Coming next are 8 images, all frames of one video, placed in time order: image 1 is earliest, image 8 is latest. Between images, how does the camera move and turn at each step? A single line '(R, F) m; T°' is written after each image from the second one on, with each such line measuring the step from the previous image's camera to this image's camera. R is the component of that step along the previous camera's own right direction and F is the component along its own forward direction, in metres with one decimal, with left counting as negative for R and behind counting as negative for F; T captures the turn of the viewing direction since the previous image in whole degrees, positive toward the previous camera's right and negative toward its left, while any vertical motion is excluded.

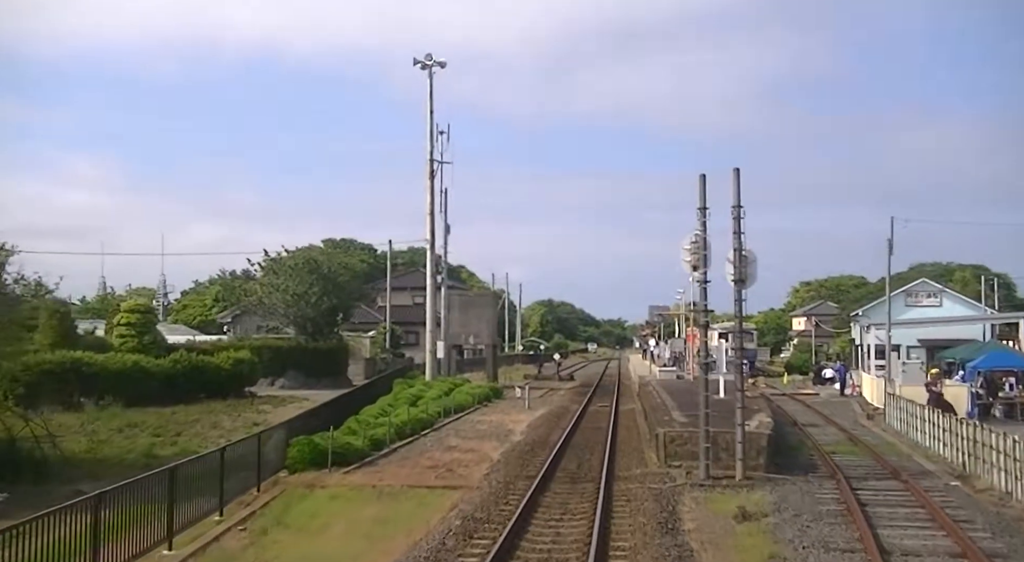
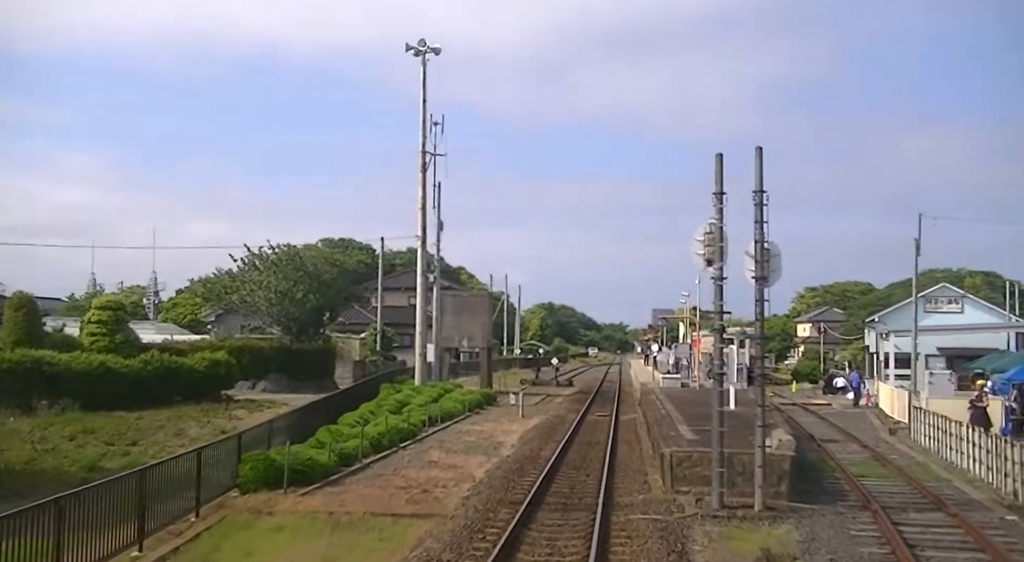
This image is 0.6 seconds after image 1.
(+0.2, +2.4) m; 0°
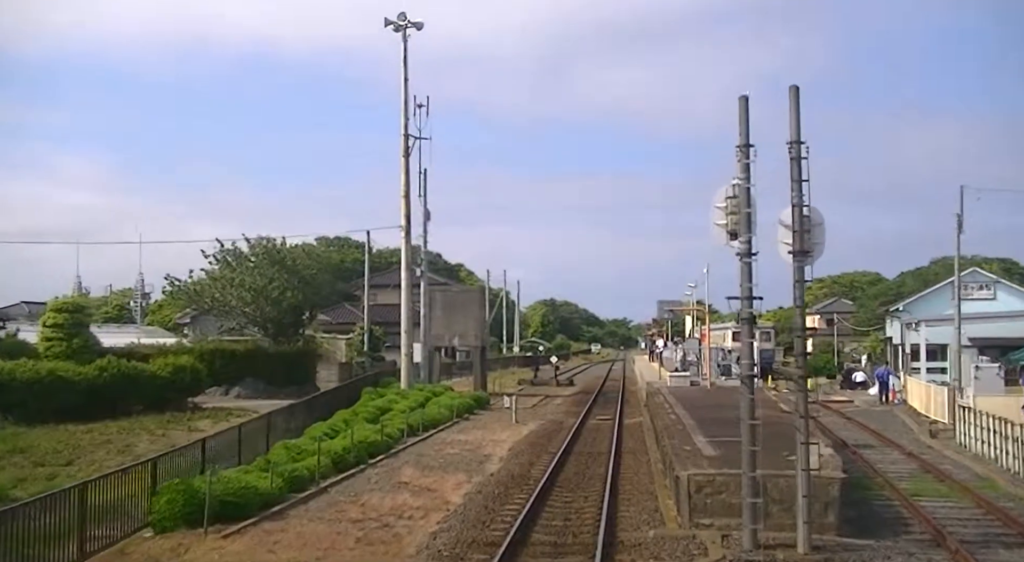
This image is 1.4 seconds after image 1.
(+0.3, +3.2) m; 0°
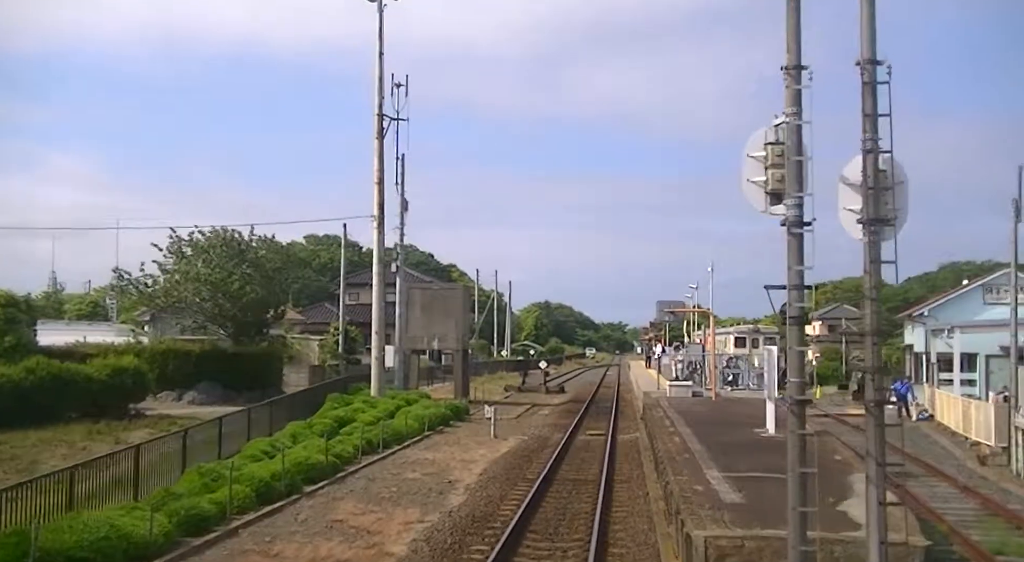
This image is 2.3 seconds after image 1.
(+0.4, +3.6) m; 0°
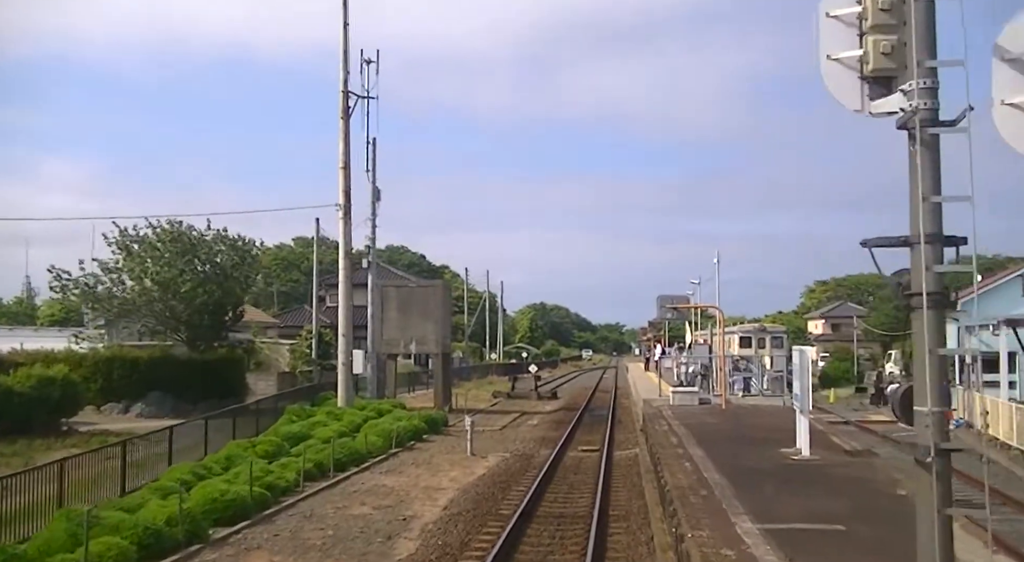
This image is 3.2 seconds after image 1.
(+0.4, +3.6) m; 0°
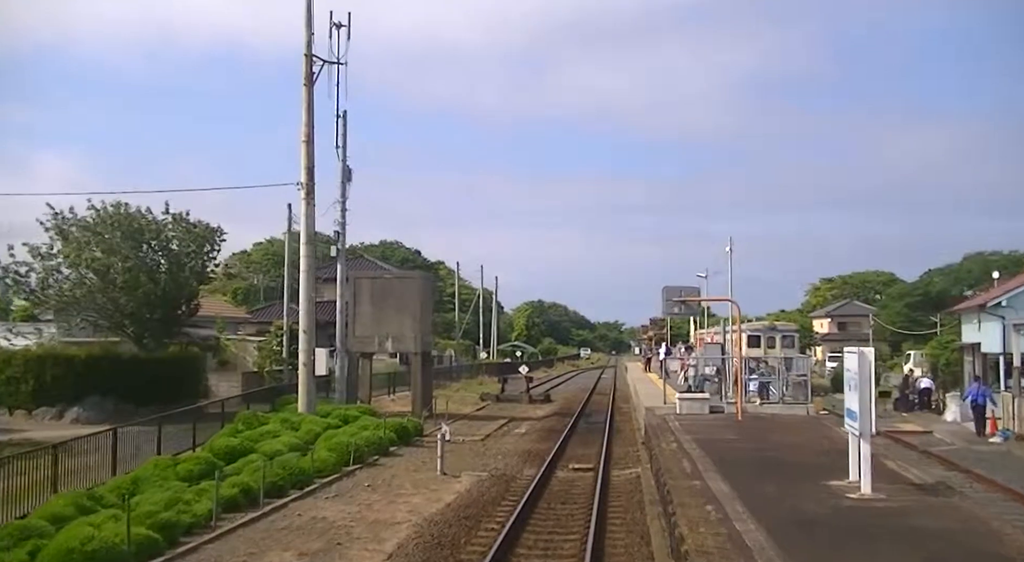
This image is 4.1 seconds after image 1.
(+0.4, +3.6) m; 0°
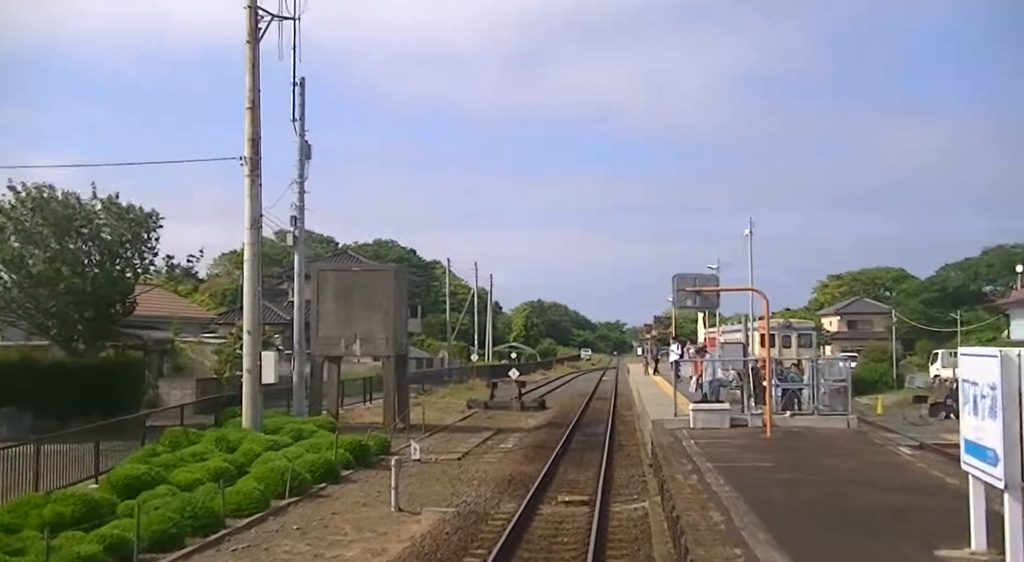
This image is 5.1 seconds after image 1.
(+0.4, +4.0) m; 0°
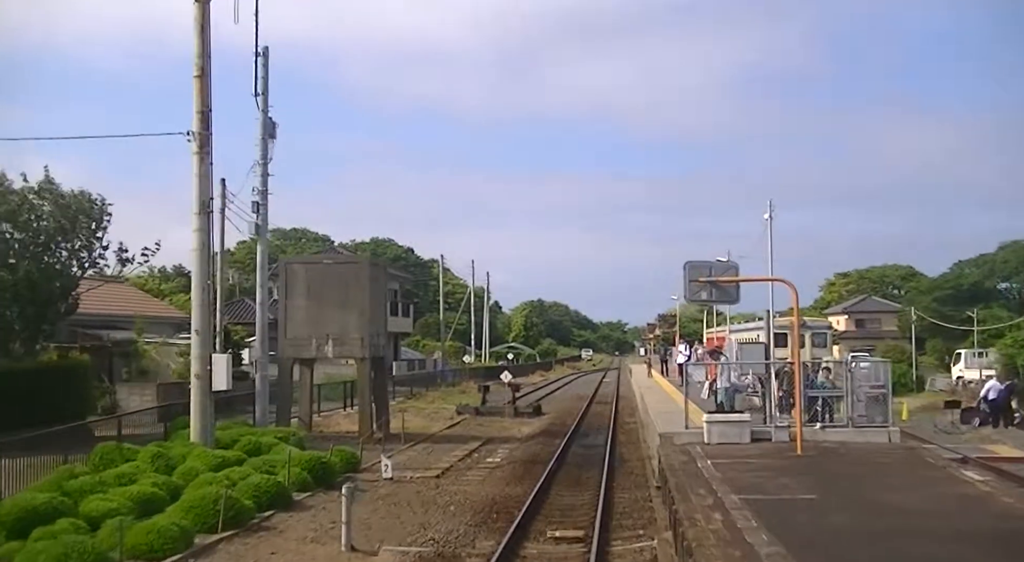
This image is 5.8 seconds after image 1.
(+0.3, +2.8) m; 0°
